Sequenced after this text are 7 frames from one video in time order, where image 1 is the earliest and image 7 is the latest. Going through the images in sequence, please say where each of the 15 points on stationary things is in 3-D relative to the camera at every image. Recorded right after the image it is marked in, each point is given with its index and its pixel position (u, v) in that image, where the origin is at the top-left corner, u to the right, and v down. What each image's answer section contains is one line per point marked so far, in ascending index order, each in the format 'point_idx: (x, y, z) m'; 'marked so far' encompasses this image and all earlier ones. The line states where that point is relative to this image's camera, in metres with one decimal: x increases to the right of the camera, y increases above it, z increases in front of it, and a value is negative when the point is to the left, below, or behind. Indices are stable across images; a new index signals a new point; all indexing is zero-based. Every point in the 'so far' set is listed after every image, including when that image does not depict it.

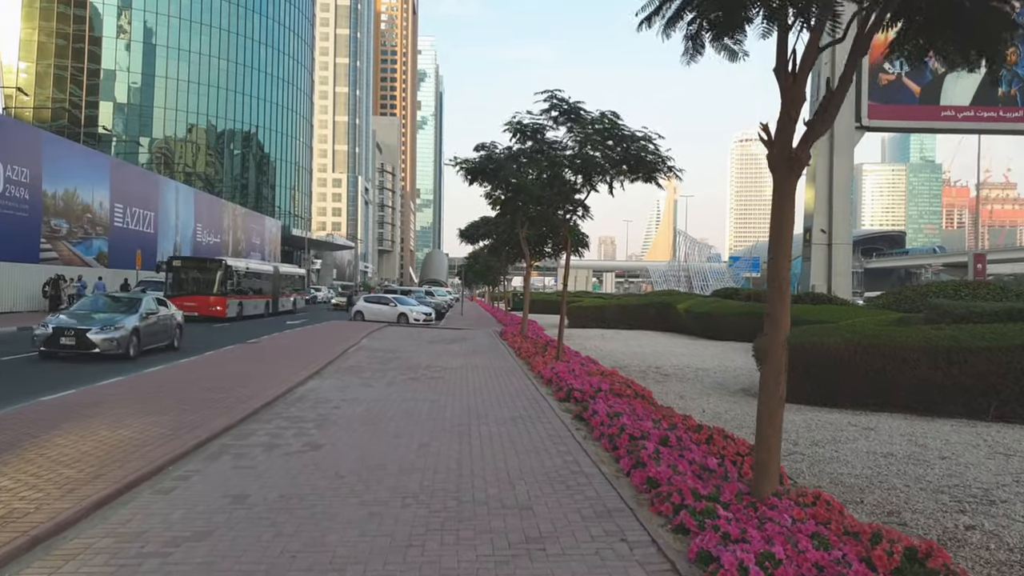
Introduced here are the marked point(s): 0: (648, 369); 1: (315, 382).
0: (+2.5, -1.5, +13.8) m
1: (-3.1, -1.5, +12.0) m
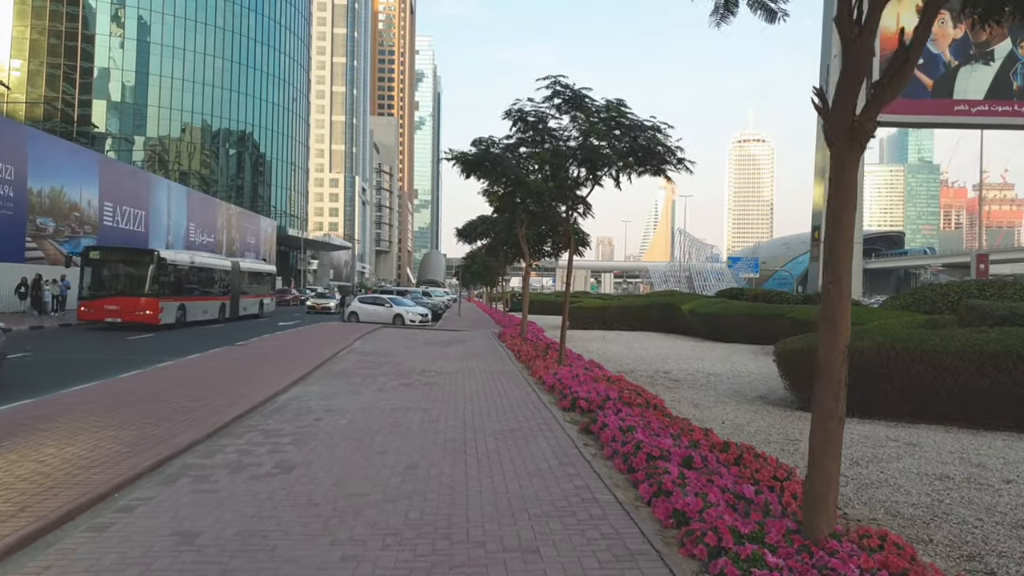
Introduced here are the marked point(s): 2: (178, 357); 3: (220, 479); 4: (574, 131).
0: (+2.4, -1.5, +12.9) m
1: (-3.1, -1.5, +11.1) m
2: (-7.1, -1.5, +16.4) m
3: (-2.2, -1.5, +5.9) m
4: (+1.0, +2.6, +12.5) m
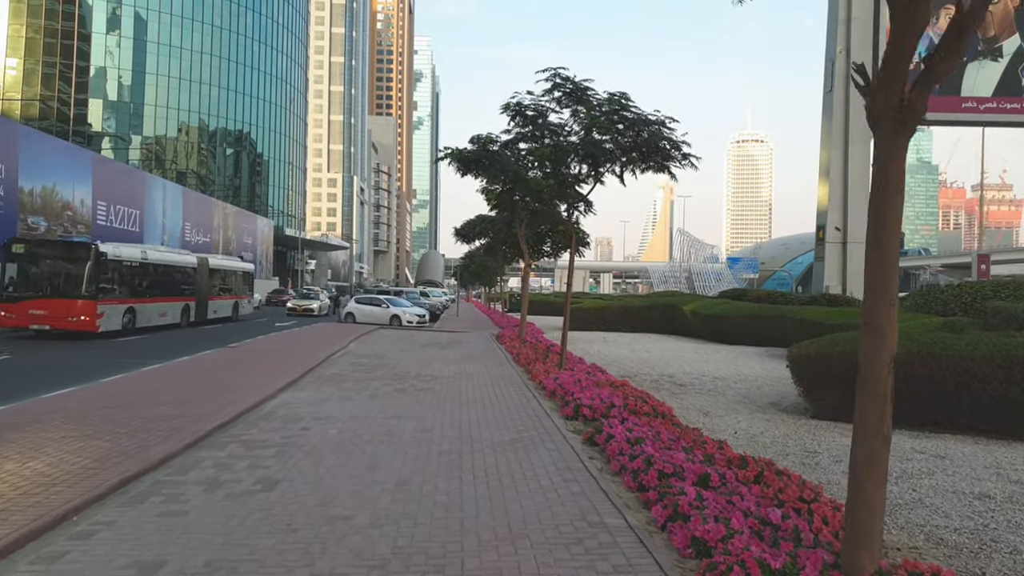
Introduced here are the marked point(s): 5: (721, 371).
0: (+2.4, -1.5, +12.5) m
1: (-3.1, -1.5, +10.6) m
2: (-7.1, -1.5, +15.9) m
3: (-2.2, -1.5, +5.4) m
4: (+1.0, +2.5, +12.1) m
5: (+3.7, -1.5, +13.7) m
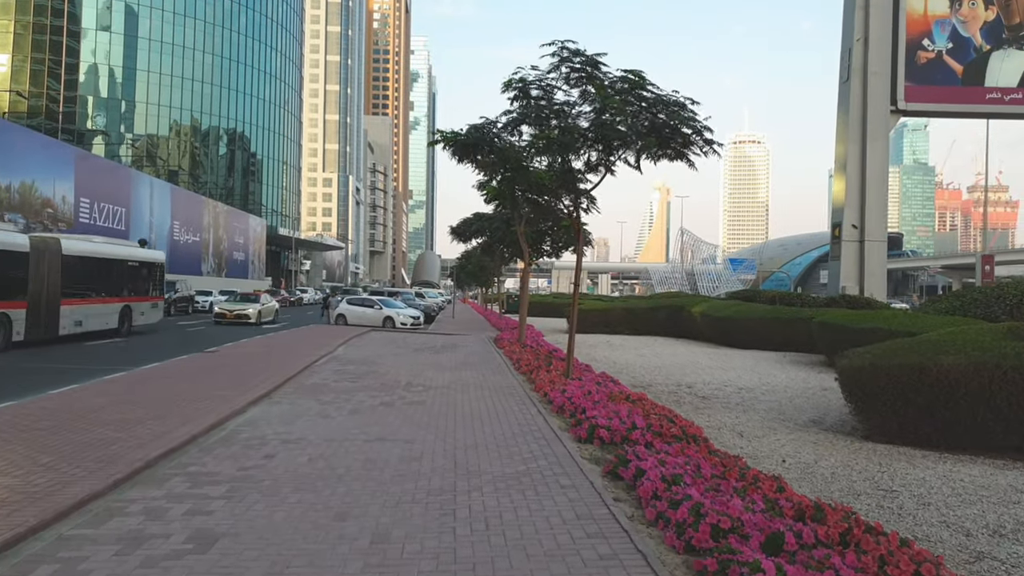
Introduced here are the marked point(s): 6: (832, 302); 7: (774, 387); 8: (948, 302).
0: (+2.4, -1.5, +11.2) m
1: (-3.1, -1.5, +9.3) m
2: (-7.1, -1.5, +14.6) m
3: (-2.2, -1.5, +4.1) m
4: (+1.0, +2.5, +10.8) m
5: (+3.7, -1.5, +12.4) m
6: (+8.2, -0.4, +19.5) m
7: (+4.0, -1.5, +11.7) m
8: (+8.5, -0.3, +15.1) m
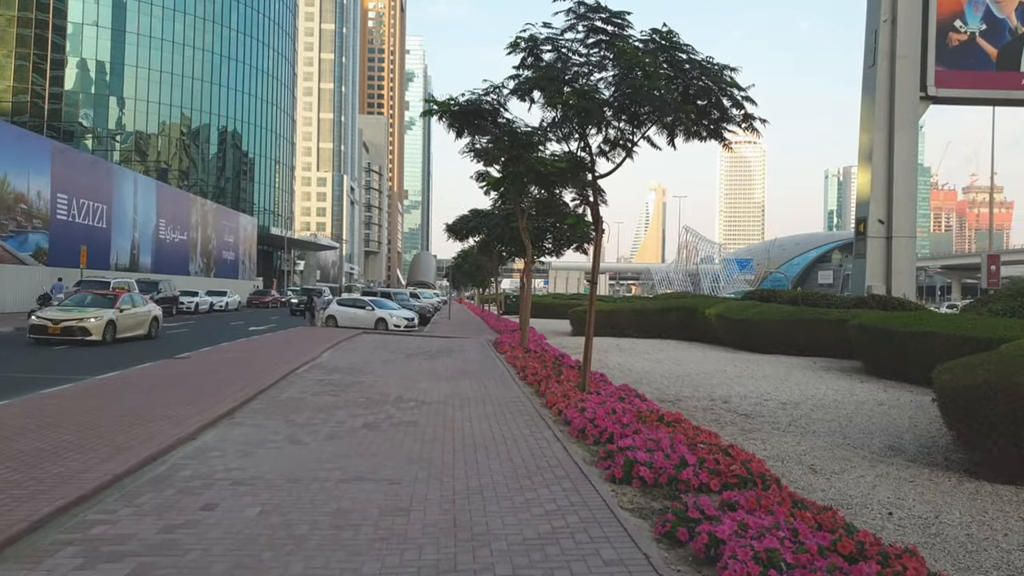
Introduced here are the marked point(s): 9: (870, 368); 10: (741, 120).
0: (+2.5, -1.5, +9.6) m
1: (-3.0, -1.4, +7.7) m
2: (-7.0, -1.5, +13.0) m
3: (-2.0, -1.4, +2.4) m
4: (+1.1, +2.6, +9.2) m
5: (+3.8, -1.5, +10.9) m
6: (+8.2, -0.4, +18.0) m
7: (+4.1, -1.5, +10.1) m
8: (+8.6, -0.2, +13.5) m
9: (+6.7, -1.5, +14.4) m
10: (+2.9, +2.1, +9.6) m
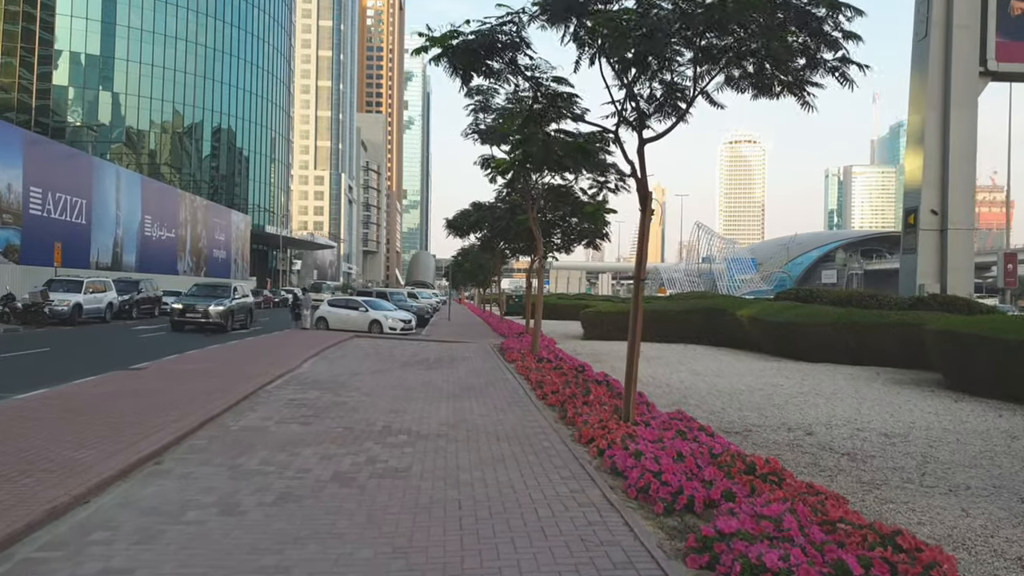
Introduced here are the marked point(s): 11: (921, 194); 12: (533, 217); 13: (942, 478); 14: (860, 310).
0: (+2.8, -1.4, +7.3) m
1: (-2.7, -1.4, +5.4) m
2: (-6.8, -1.5, +10.7) m
3: (-1.8, -1.4, +0.2) m
4: (+1.3, +2.6, +6.9) m
5: (+4.0, -1.5, +8.6) m
6: (+8.4, -0.3, +15.7) m
7: (+4.3, -1.4, +7.8) m
8: (+8.8, -0.2, +11.2) m
9: (+6.9, -1.5, +12.1) m
10: (+3.1, +2.1, +7.3) m
11: (+10.0, +2.3, +18.8) m
12: (+0.5, +1.7, +19.2) m
13: (+3.3, -1.4, +5.9) m
14: (+7.4, -0.5, +16.3) m
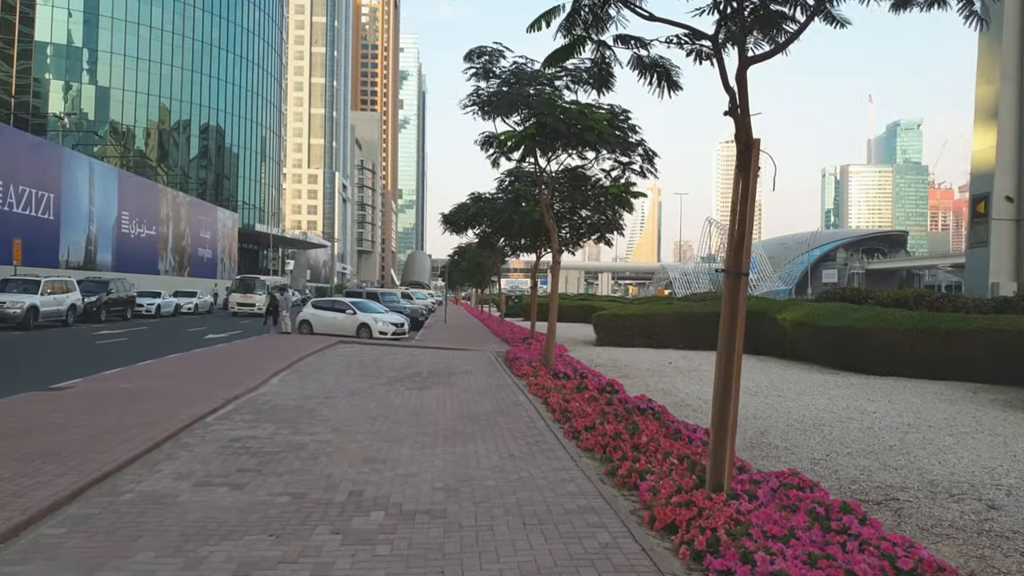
0: (+3.0, -1.4, +4.7) m
1: (-2.5, -1.4, +2.8) m
2: (-6.6, -1.5, +8.0) m
3: (-1.6, -1.4, -2.5) m
4: (+1.5, +2.6, +4.2) m
5: (+4.2, -1.4, +6.0) m
6: (+8.6, -0.3, +13.1) m
7: (+4.5, -1.4, +5.2) m
8: (+9.0, -0.2, +8.6) m
9: (+7.1, -1.5, +9.5) m
10: (+3.3, +2.1, +4.7) m
11: (+10.1, +2.3, +16.2) m
12: (+0.7, +1.8, +16.6) m
13: (+3.5, -1.4, +3.3) m
14: (+7.5, -0.5, +13.7) m
